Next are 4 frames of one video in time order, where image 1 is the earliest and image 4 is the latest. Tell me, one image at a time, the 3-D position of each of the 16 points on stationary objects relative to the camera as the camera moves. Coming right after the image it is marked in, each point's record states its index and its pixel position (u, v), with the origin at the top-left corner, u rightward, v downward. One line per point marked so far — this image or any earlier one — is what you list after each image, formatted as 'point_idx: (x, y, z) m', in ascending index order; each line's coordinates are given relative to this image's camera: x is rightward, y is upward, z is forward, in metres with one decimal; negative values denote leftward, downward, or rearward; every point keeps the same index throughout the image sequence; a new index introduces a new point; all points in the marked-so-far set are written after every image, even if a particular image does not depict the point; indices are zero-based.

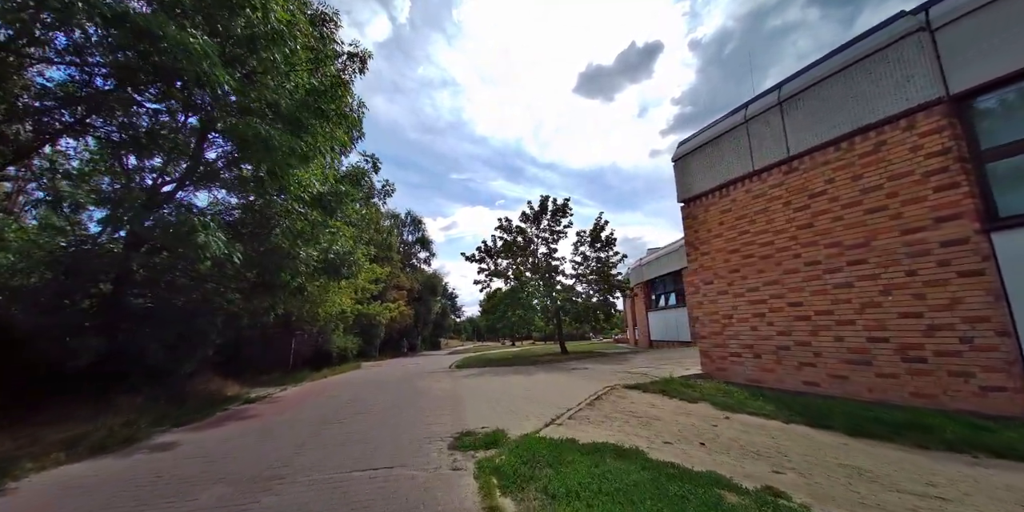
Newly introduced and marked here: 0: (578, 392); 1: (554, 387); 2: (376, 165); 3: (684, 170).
0: (+1.3, -2.9, +7.6) m
1: (+1.1, -3.4, +9.1) m
2: (-4.7, +3.1, +12.0) m
3: (+4.7, +2.4, +9.4) m
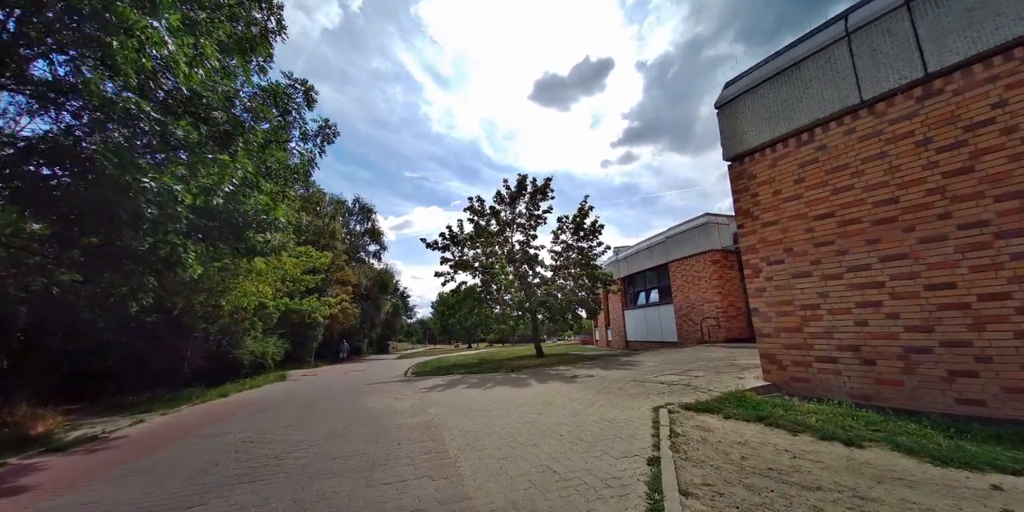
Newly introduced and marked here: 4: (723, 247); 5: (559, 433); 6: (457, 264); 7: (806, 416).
0: (+1.4, -2.3, +5.0) m
1: (+1.0, -2.7, +6.5) m
2: (-5.0, +3.9, +8.6) m
3: (+4.6, +2.9, +7.2) m
4: (+9.3, +0.4, +15.4) m
5: (+0.6, -2.2, +4.4) m
6: (-2.9, -0.4, +18.4) m
7: (+3.6, -2.0, +4.4) m
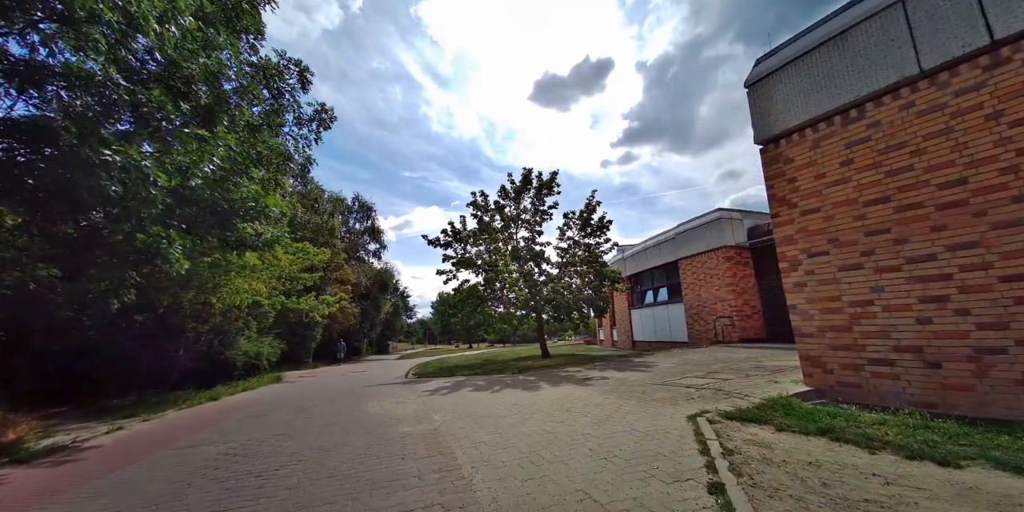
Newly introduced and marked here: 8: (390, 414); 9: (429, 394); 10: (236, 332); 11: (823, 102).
0: (+1.7, -2.2, +4.4) m
1: (+1.2, -2.6, +5.9) m
2: (-4.7, +4.1, +8.0) m
3: (+4.9, +3.0, +6.6) m
4: (+9.5, +0.6, +14.8) m
5: (+0.8, -2.1, +3.8) m
6: (-2.7, -0.3, +17.8) m
7: (+3.9, -1.9, +3.8) m
8: (-2.3, -3.0, +6.6) m
9: (-2.1, -3.5, +8.8) m
10: (-9.9, -2.7, +12.6) m
11: (+5.1, +2.5, +5.8) m
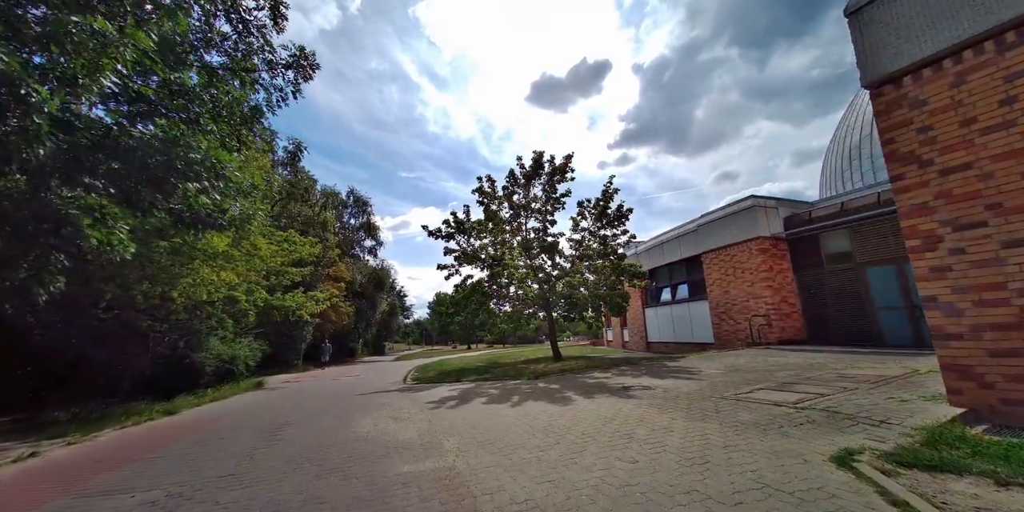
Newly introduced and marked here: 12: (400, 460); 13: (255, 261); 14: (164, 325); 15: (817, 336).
0: (+2.2, -1.8, +2.8) m
1: (+1.7, -2.2, +4.3) m
2: (-4.2, +4.4, +6.4) m
3: (+5.3, +3.4, +5.1) m
4: (+9.9, +0.9, +13.4) m
5: (+1.3, -1.7, +2.3) m
6: (-2.3, +0.1, +16.3) m
7: (+4.4, -1.6, +2.3) m
8: (-1.8, -2.6, +5.1) m
9: (-1.6, -3.2, +7.3) m
10: (-9.5, -2.4, +11.0) m
11: (+5.6, +2.9, +4.3) m
12: (-1.3, -2.4, +4.1) m
13: (-8.1, -0.2, +11.2) m
14: (-9.5, -1.9, +9.6) m
15: (+10.9, -2.9, +12.7) m
